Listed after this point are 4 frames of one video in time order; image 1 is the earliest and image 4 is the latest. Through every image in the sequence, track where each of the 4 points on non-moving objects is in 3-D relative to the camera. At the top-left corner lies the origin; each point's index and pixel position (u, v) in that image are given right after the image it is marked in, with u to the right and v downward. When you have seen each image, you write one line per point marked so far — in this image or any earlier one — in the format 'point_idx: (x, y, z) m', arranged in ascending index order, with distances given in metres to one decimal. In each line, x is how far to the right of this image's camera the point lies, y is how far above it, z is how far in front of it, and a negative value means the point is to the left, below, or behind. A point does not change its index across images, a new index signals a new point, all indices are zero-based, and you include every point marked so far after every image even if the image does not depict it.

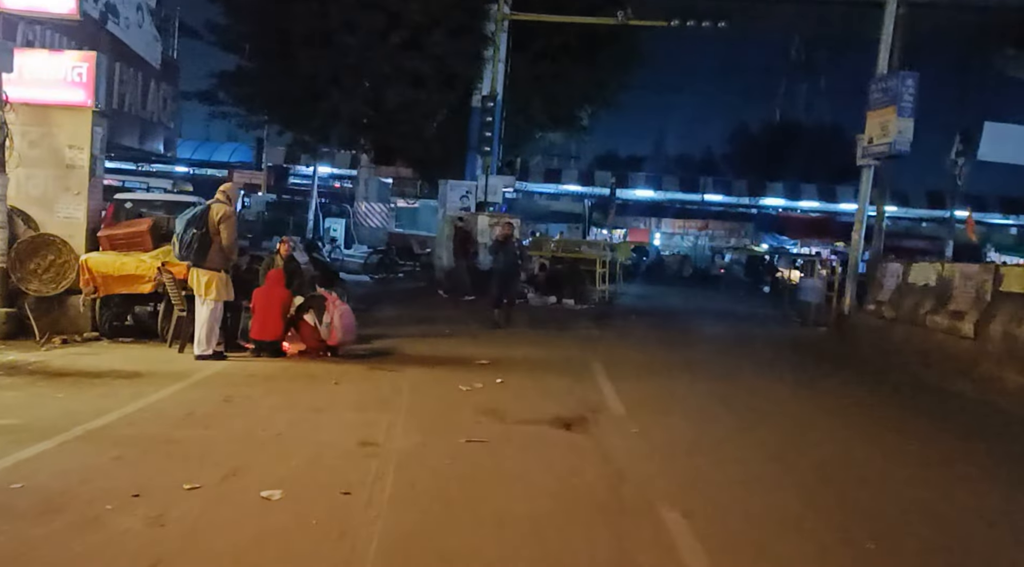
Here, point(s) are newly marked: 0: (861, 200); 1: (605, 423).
0: (+7.3, +1.8, +19.4) m
1: (+0.9, -1.3, +8.8) m
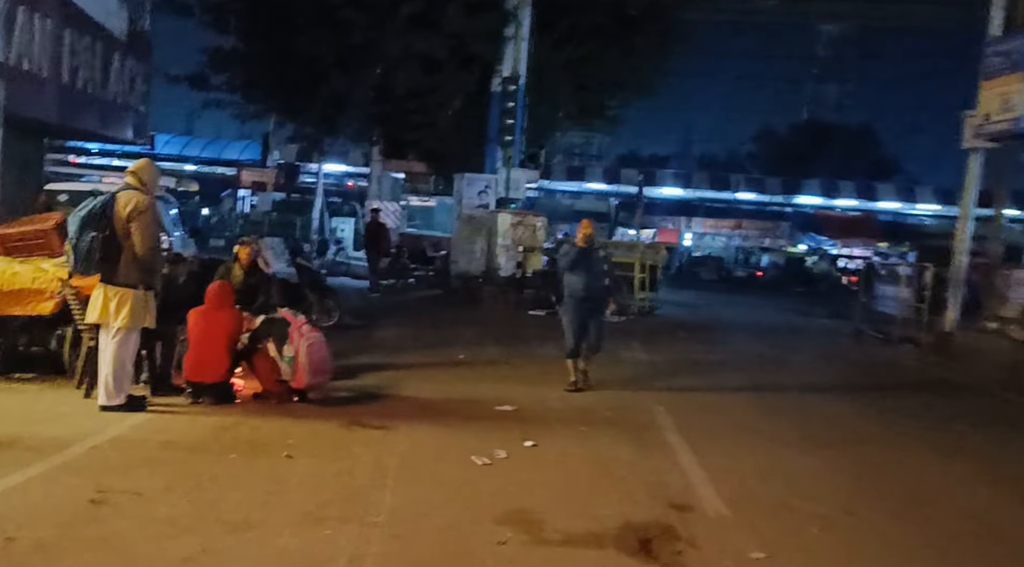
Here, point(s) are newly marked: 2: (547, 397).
0: (+7.8, +1.6, +15.9) m
1: (+1.1, -1.5, +5.5) m
2: (+0.4, -1.2, +10.0) m
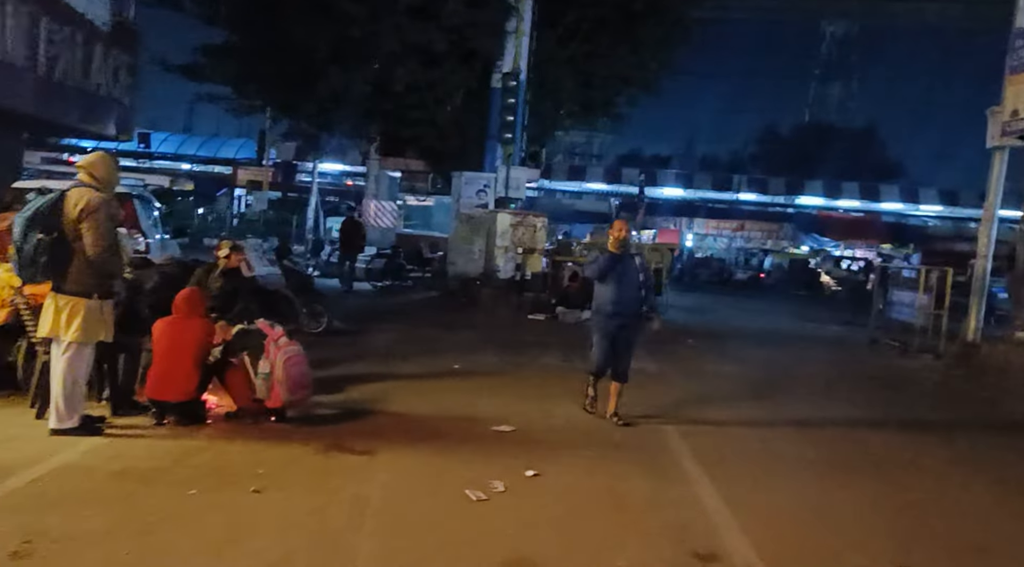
0: (+7.8, +1.5, +15.0) m
1: (+1.1, -1.6, +4.6) m
2: (+0.4, -1.3, +9.2) m
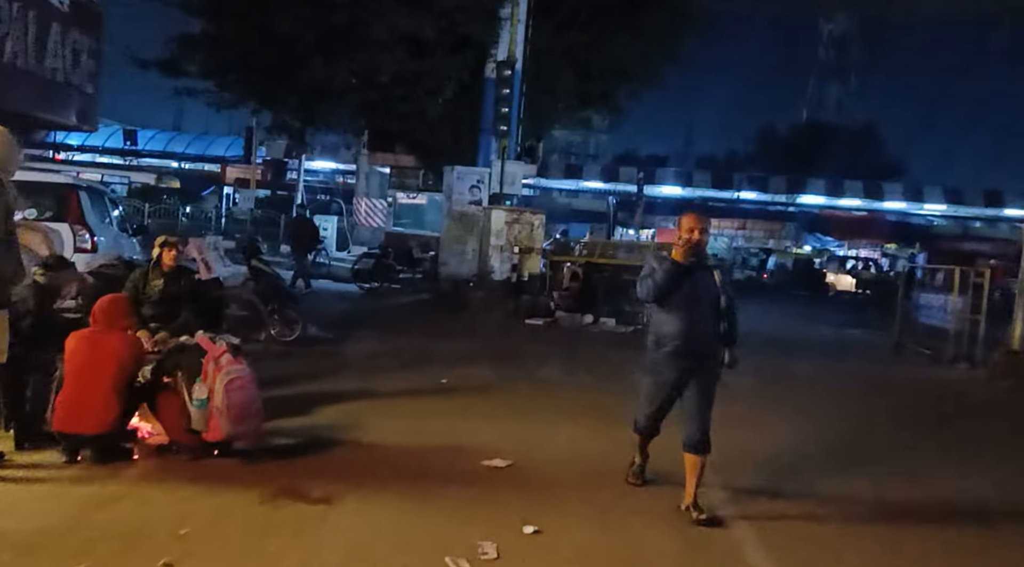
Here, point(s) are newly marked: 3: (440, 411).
0: (+7.7, +1.5, +13.6) m
1: (+1.1, -1.6, +3.2) m
2: (+0.3, -1.3, +7.7) m
3: (-0.7, -1.2, +9.0) m
